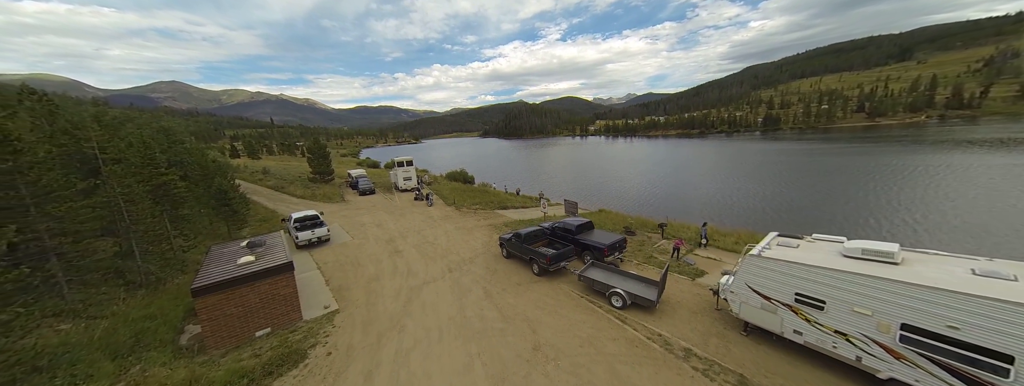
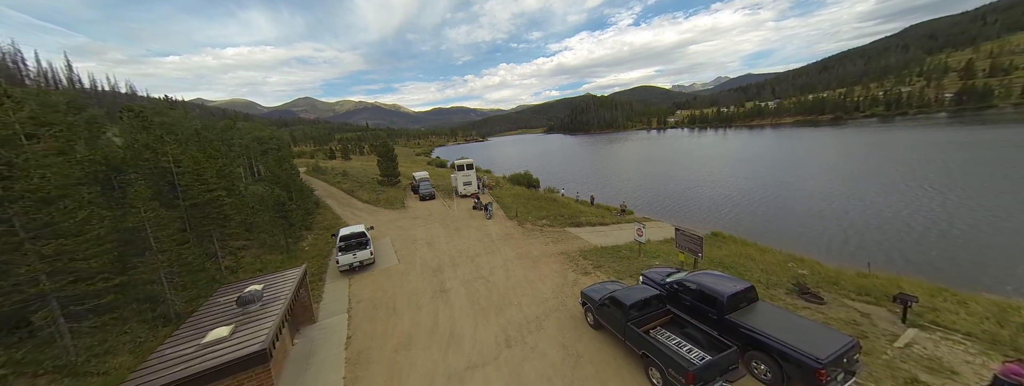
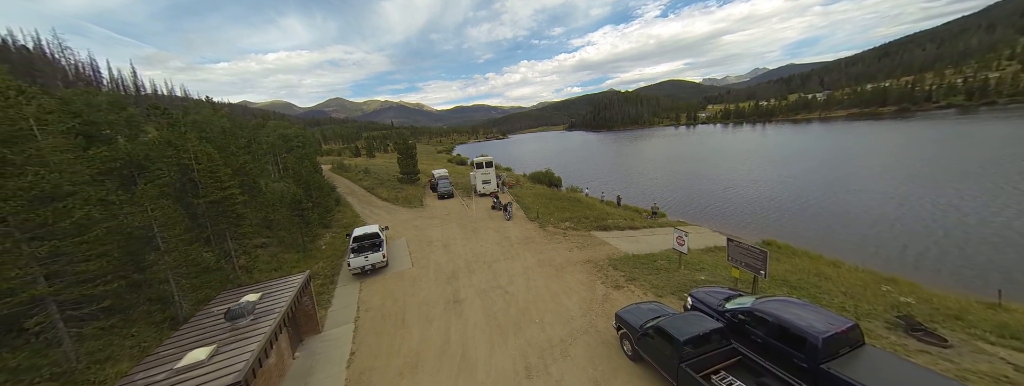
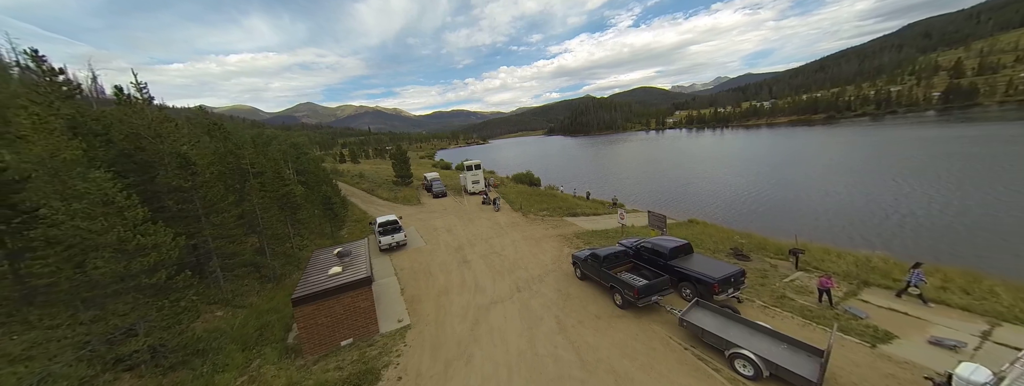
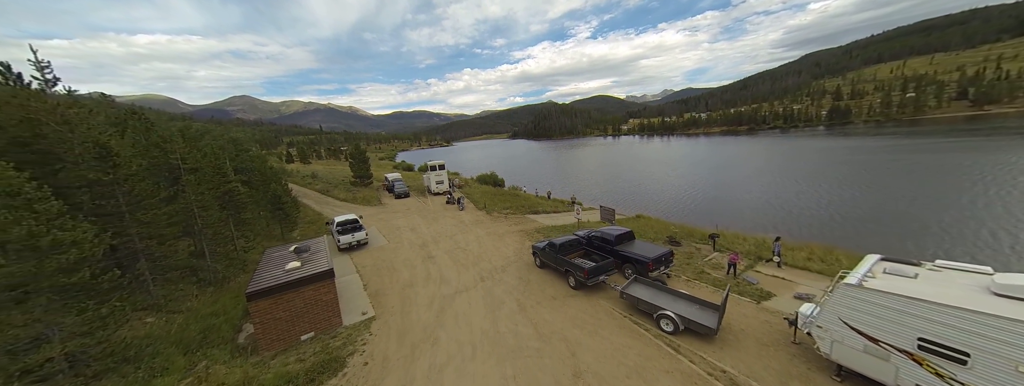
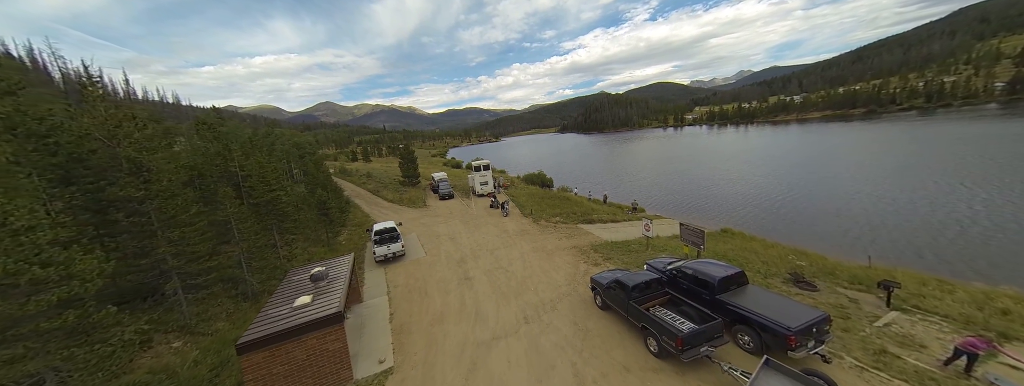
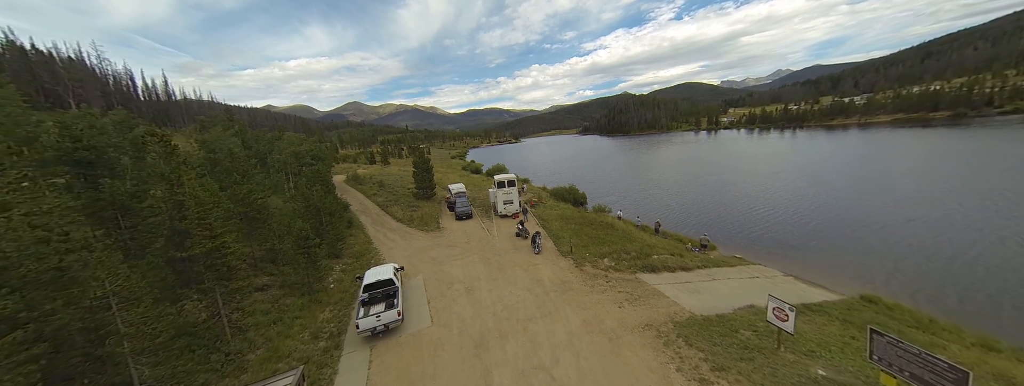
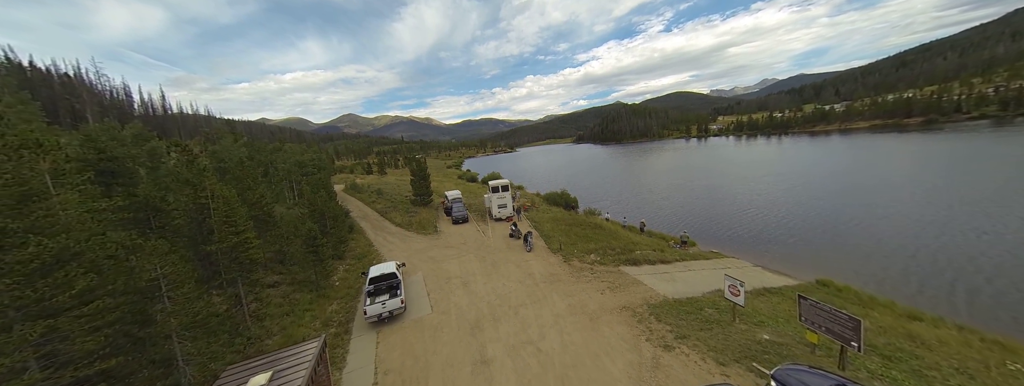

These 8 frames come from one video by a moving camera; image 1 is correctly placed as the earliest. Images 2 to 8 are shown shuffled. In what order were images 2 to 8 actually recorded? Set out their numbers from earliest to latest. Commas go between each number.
5, 4, 6, 2, 3, 8, 7
